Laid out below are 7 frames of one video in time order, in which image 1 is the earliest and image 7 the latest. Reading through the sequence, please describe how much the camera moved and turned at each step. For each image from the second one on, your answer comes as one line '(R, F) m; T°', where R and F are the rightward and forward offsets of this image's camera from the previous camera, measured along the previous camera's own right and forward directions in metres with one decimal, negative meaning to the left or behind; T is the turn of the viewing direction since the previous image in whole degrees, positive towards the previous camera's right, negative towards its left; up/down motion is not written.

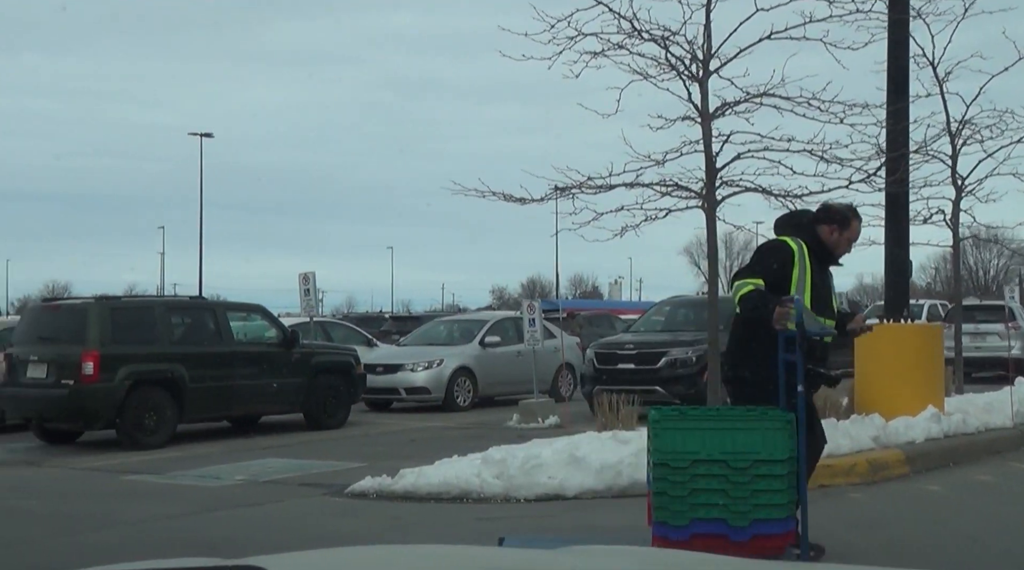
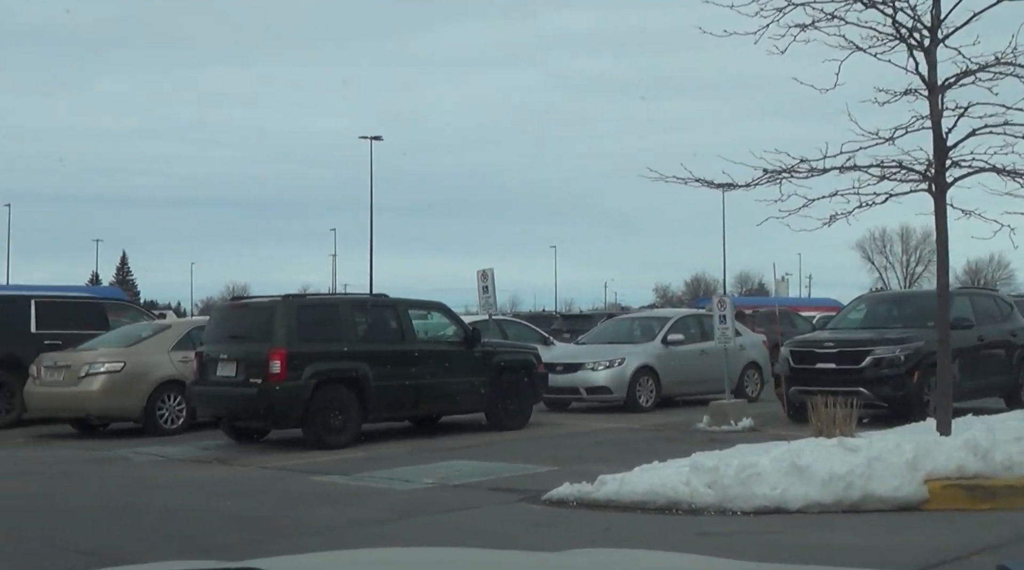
(-0.3, +0.5) m; -8°
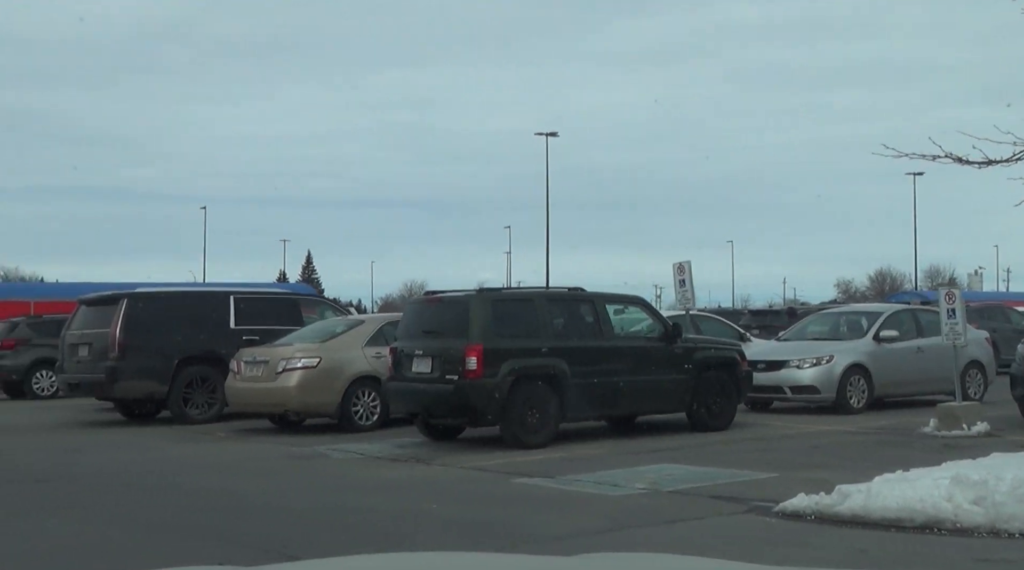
(-0.3, +0.6) m; -9°
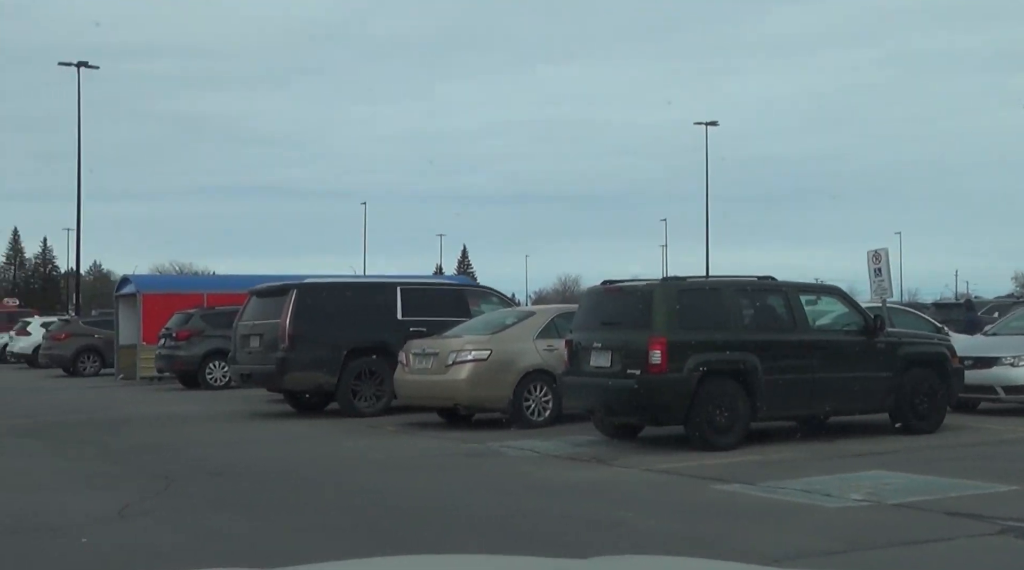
(-0.3, +0.7) m; -8°
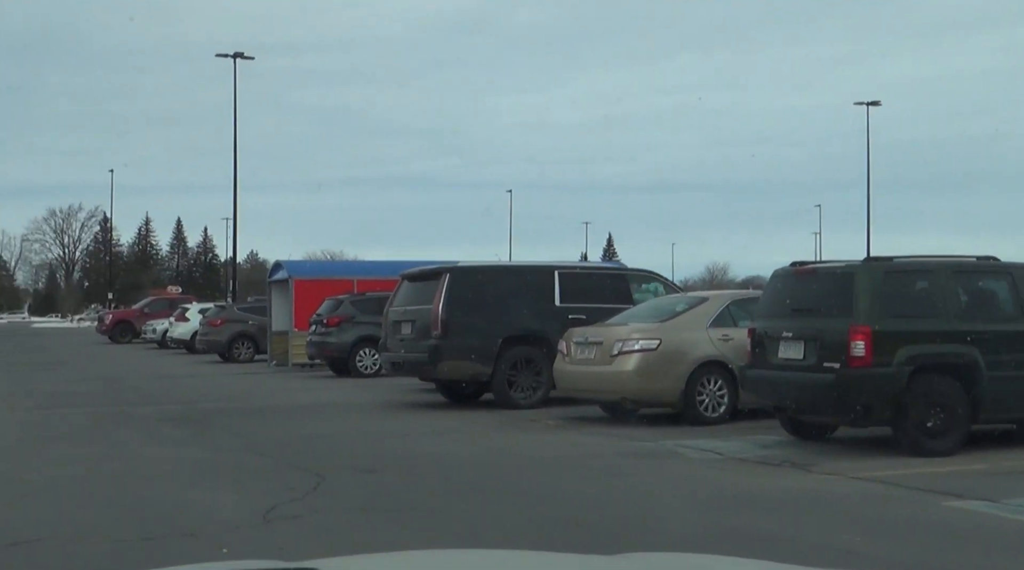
(-0.3, +1.2) m; -7°
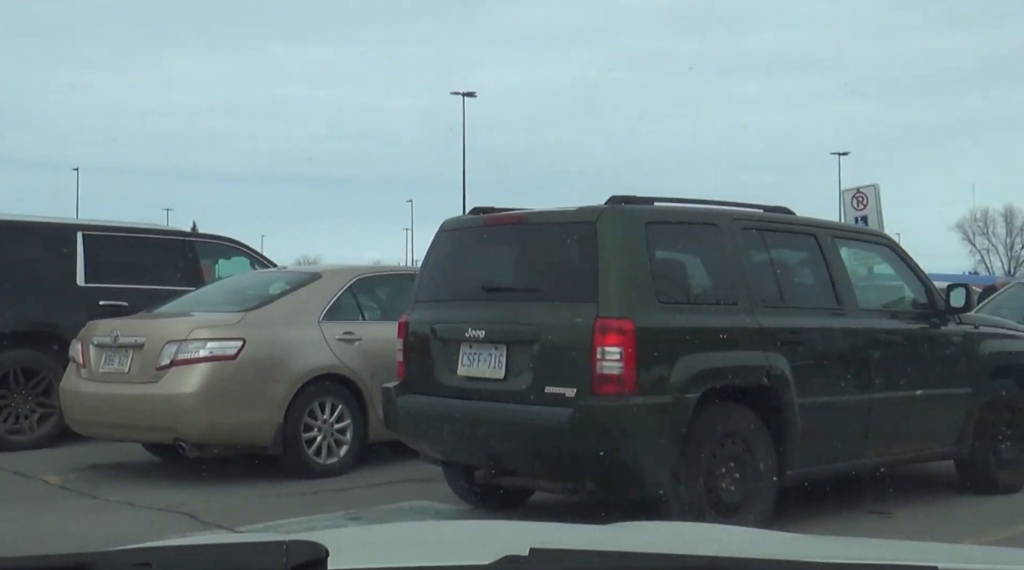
(+0.7, +5.2) m; +20°
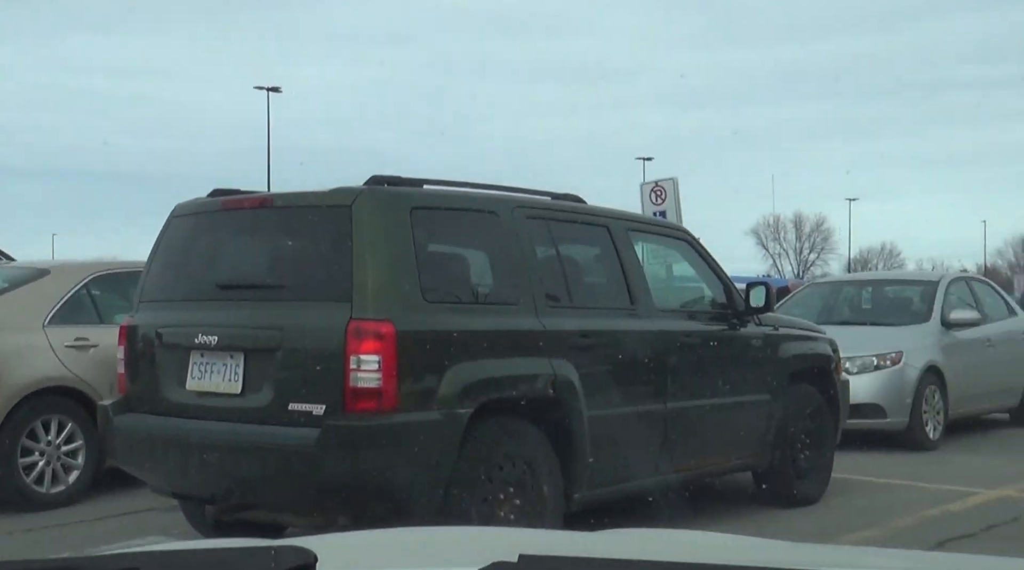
(+0.3, +0.9) m; +9°
